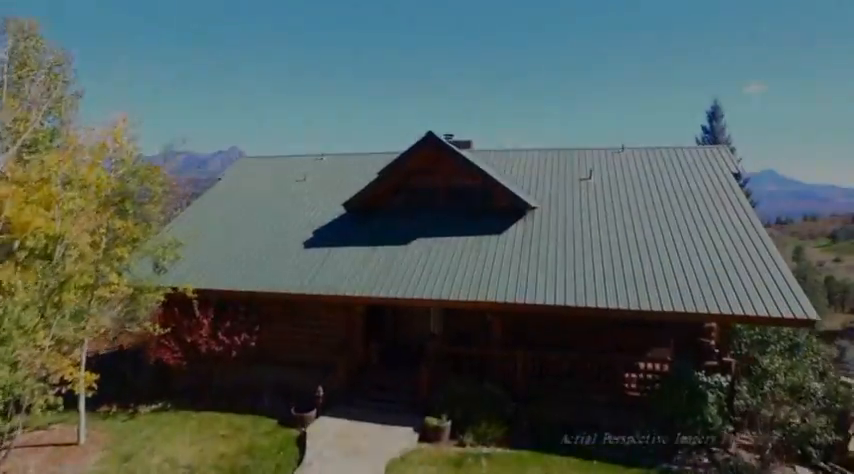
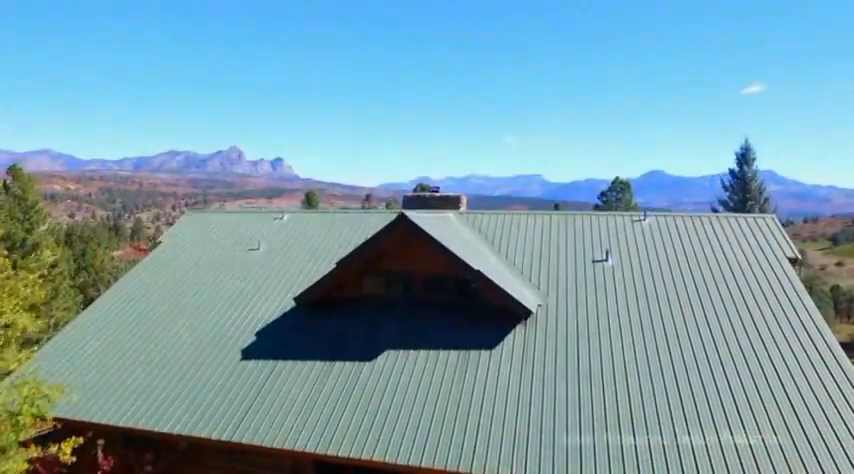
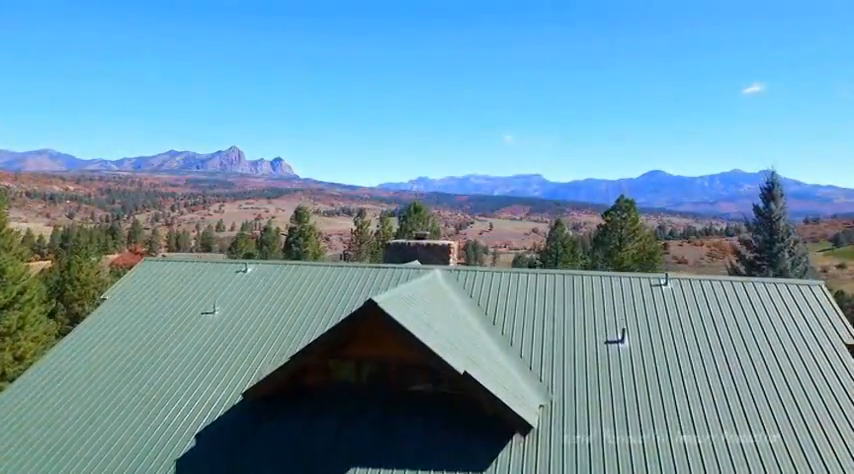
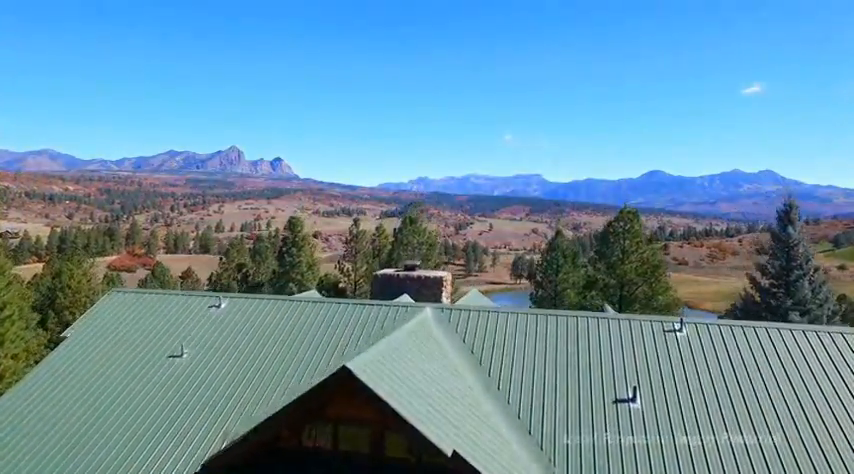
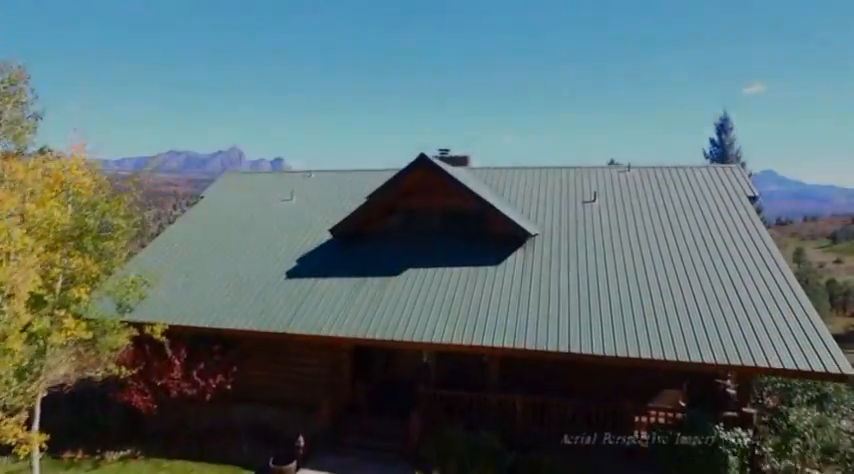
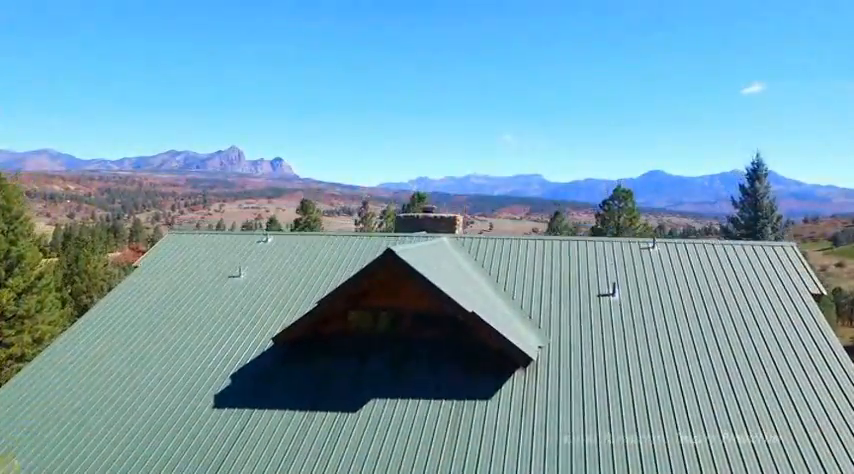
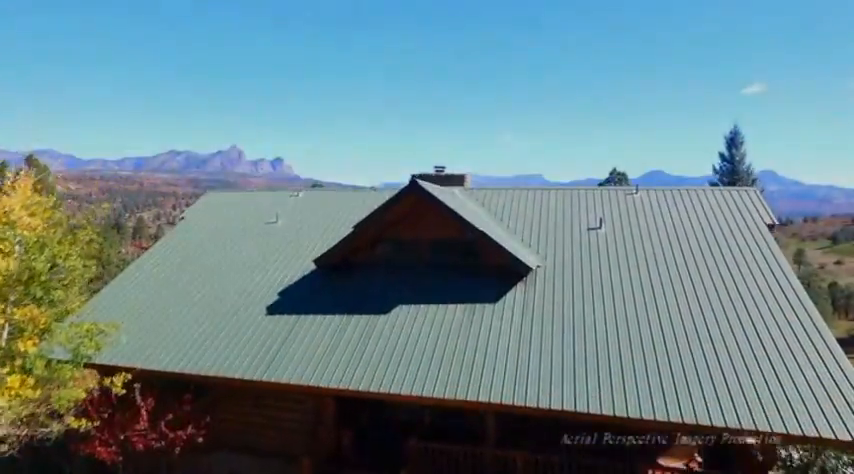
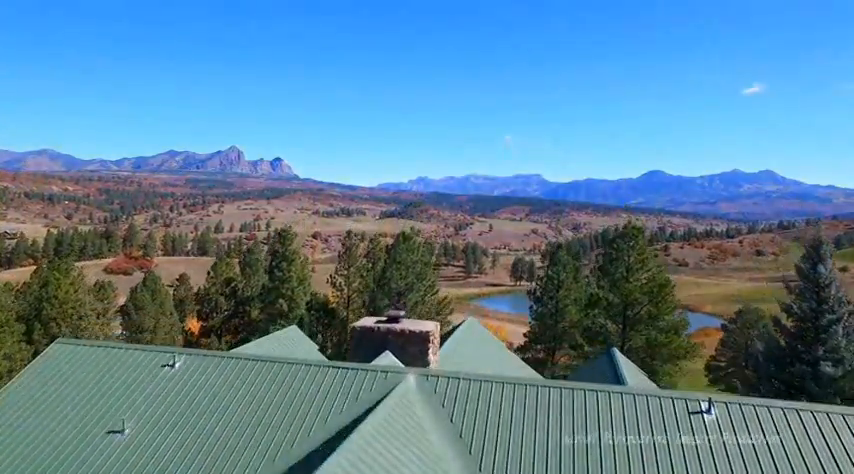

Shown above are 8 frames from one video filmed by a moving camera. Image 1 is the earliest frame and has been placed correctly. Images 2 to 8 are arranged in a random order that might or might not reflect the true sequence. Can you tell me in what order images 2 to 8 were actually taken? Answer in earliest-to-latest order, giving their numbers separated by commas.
5, 7, 2, 6, 3, 4, 8
